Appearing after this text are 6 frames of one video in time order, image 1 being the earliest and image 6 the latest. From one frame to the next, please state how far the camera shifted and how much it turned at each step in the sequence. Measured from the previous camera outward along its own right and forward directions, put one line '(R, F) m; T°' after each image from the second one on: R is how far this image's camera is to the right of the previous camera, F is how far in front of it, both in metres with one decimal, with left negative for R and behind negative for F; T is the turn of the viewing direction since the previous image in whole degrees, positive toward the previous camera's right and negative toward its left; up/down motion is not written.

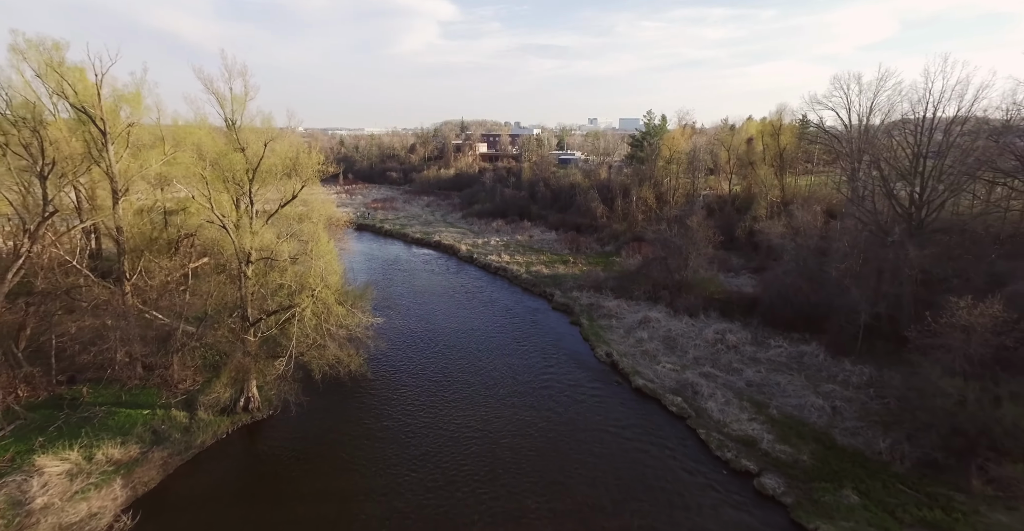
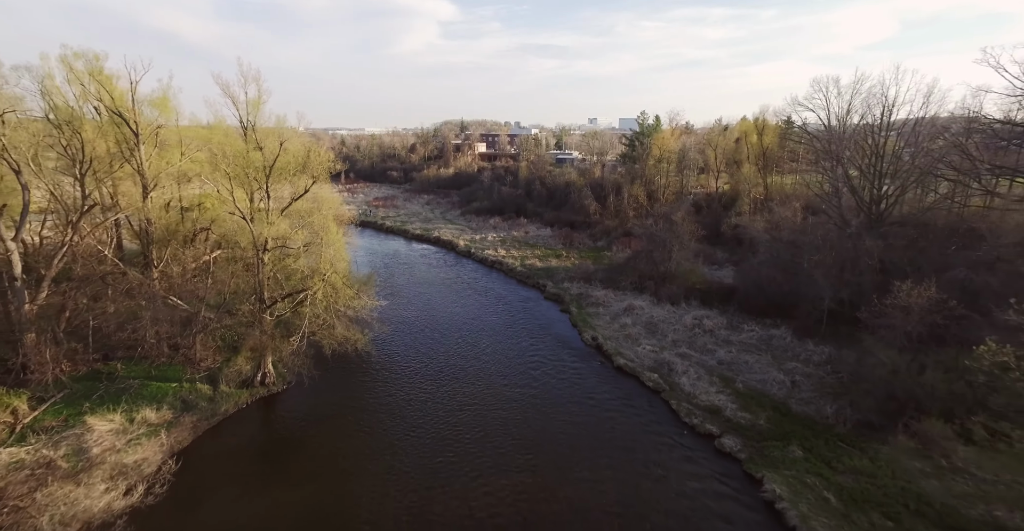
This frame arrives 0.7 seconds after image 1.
(+0.3, -2.2) m; 0°
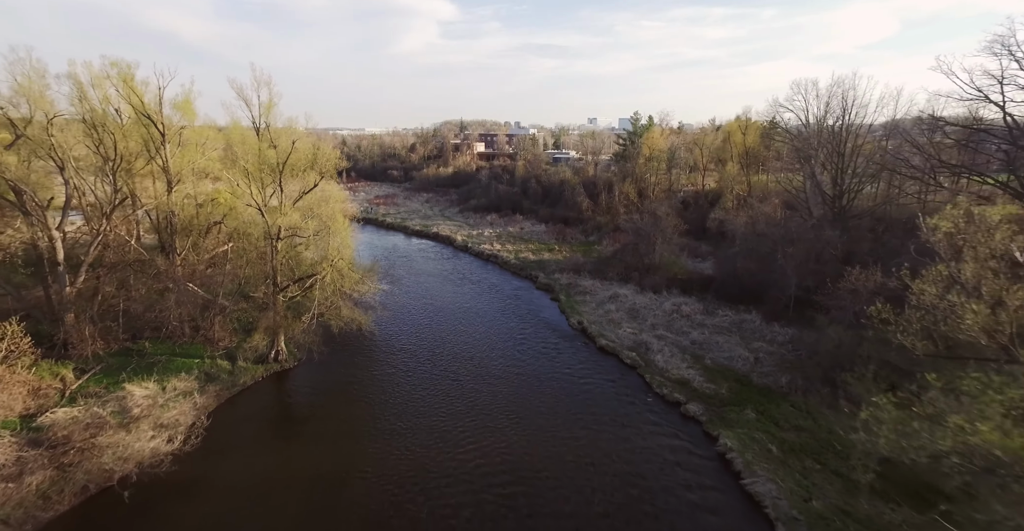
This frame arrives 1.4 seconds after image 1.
(+0.4, -2.4) m; 0°
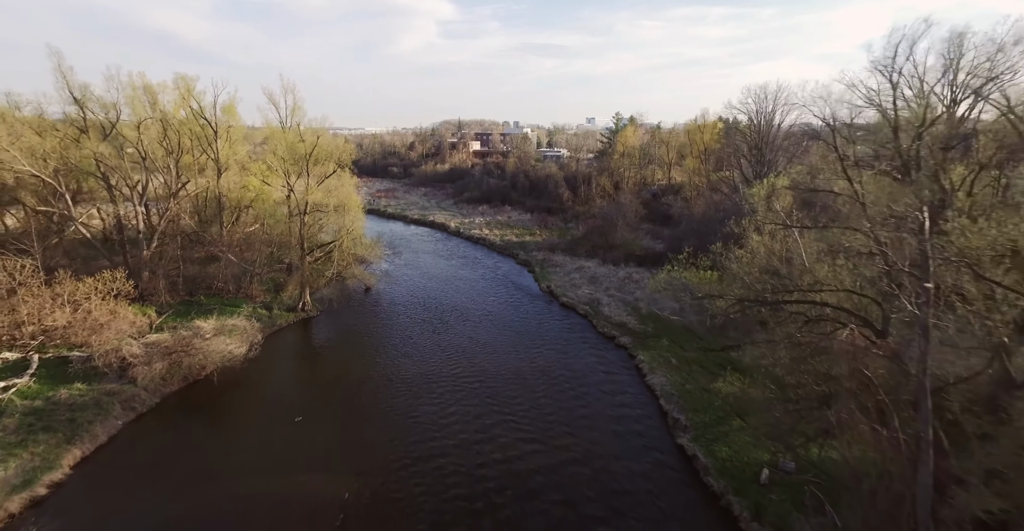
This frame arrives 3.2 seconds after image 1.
(+1.2, -6.6) m; 0°
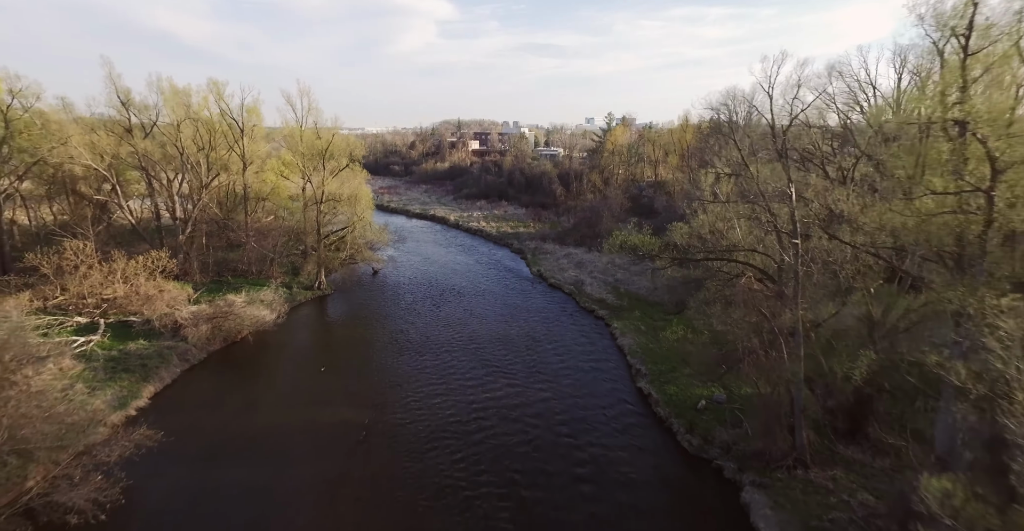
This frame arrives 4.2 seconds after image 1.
(+0.4, -3.9) m; 0°
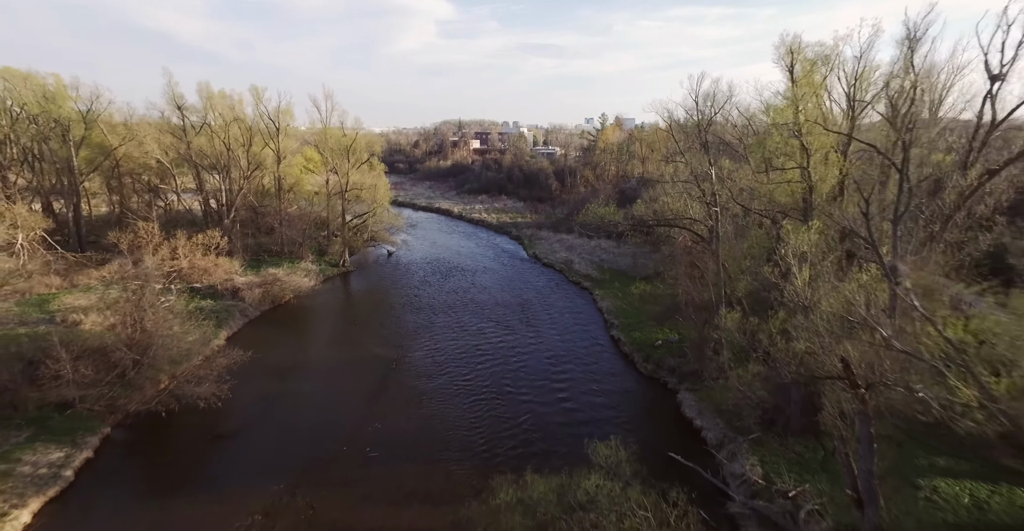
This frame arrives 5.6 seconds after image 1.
(+0.1, -5.3) m; 0°
